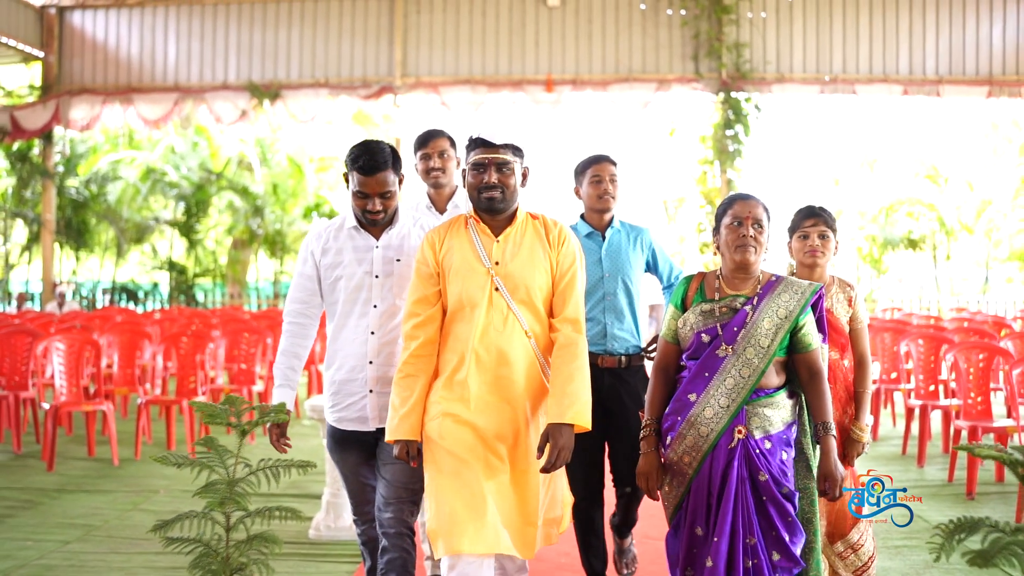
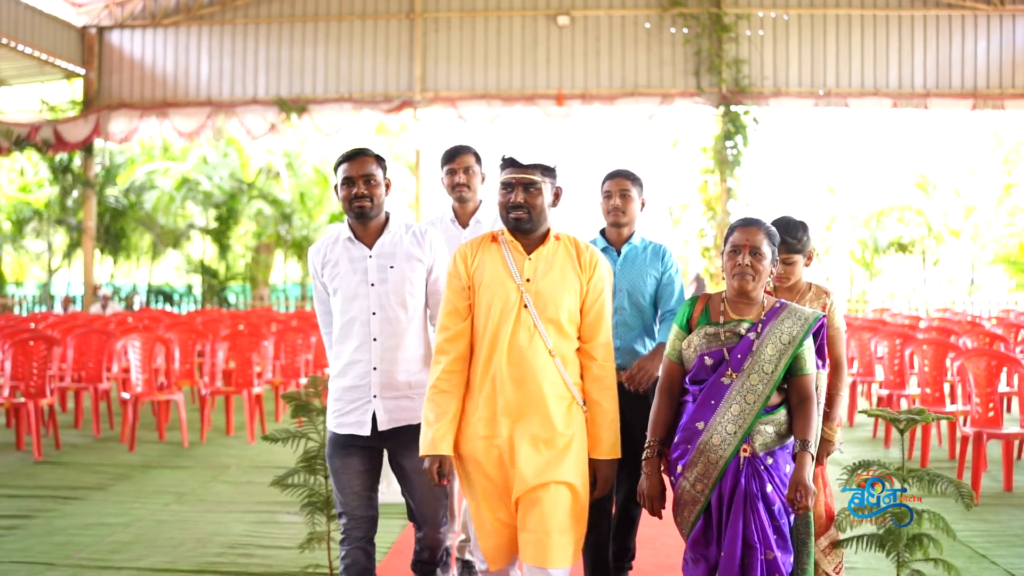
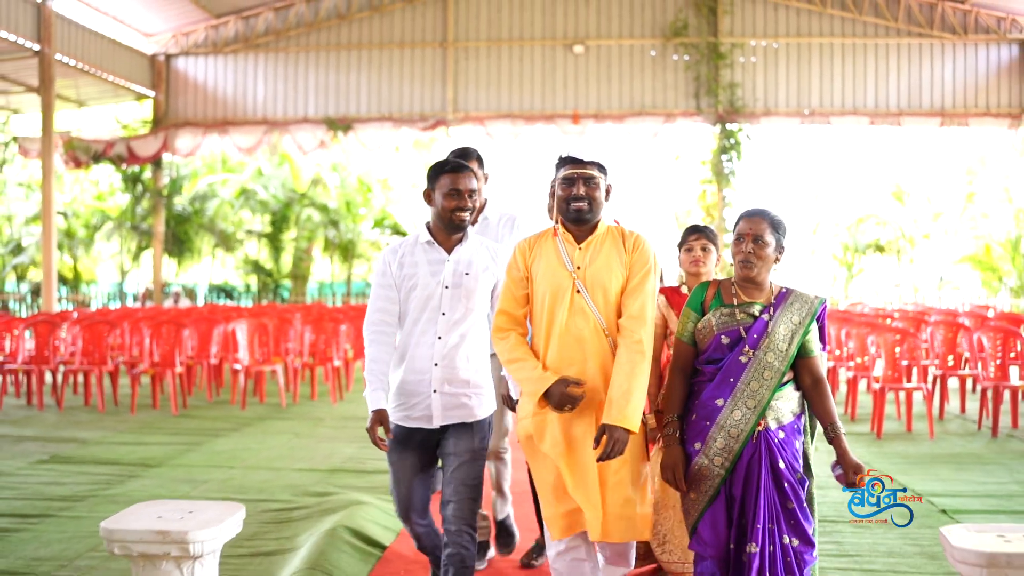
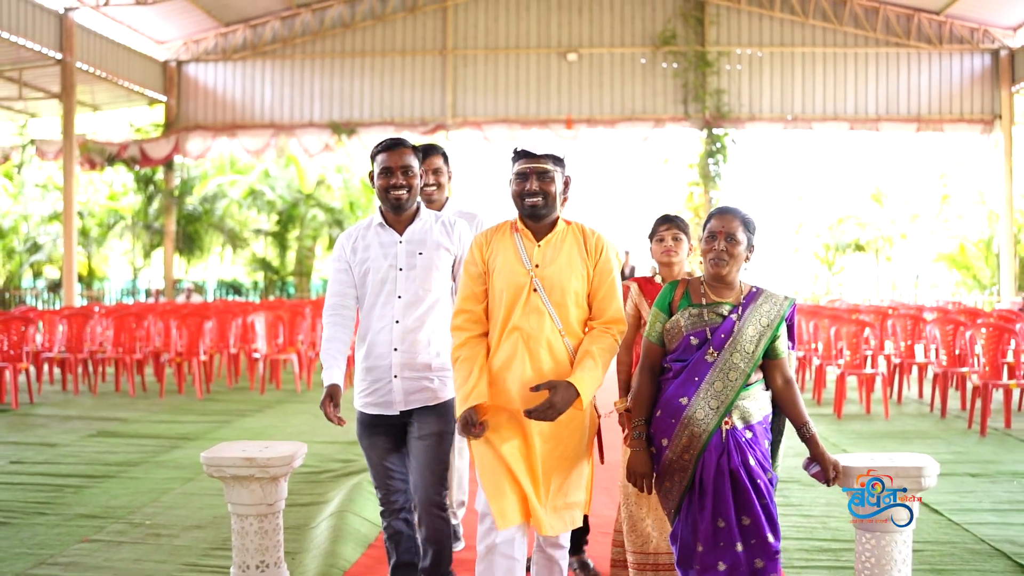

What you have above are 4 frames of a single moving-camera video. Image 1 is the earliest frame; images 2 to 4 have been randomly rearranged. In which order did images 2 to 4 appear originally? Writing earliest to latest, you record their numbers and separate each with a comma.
2, 3, 4
